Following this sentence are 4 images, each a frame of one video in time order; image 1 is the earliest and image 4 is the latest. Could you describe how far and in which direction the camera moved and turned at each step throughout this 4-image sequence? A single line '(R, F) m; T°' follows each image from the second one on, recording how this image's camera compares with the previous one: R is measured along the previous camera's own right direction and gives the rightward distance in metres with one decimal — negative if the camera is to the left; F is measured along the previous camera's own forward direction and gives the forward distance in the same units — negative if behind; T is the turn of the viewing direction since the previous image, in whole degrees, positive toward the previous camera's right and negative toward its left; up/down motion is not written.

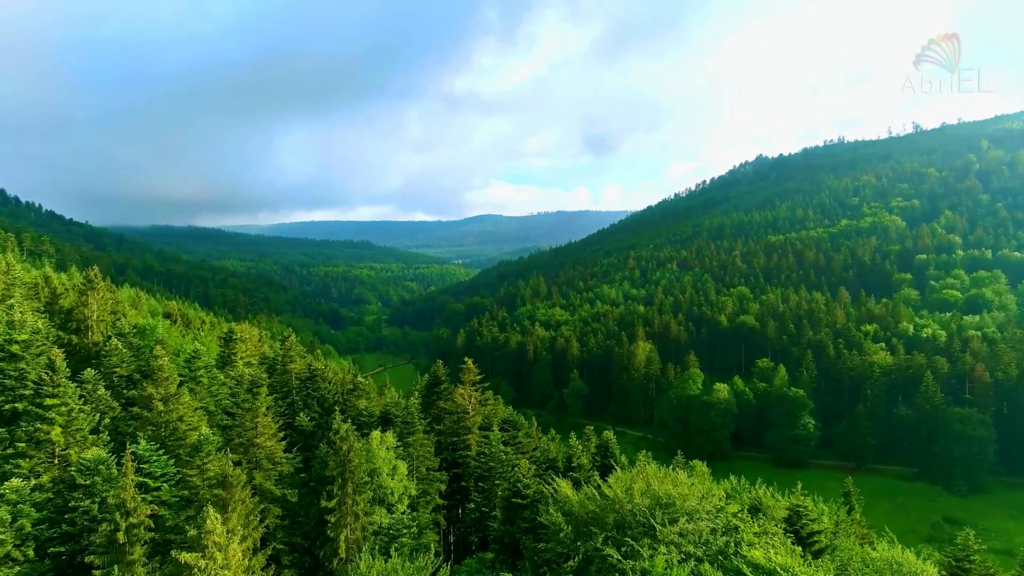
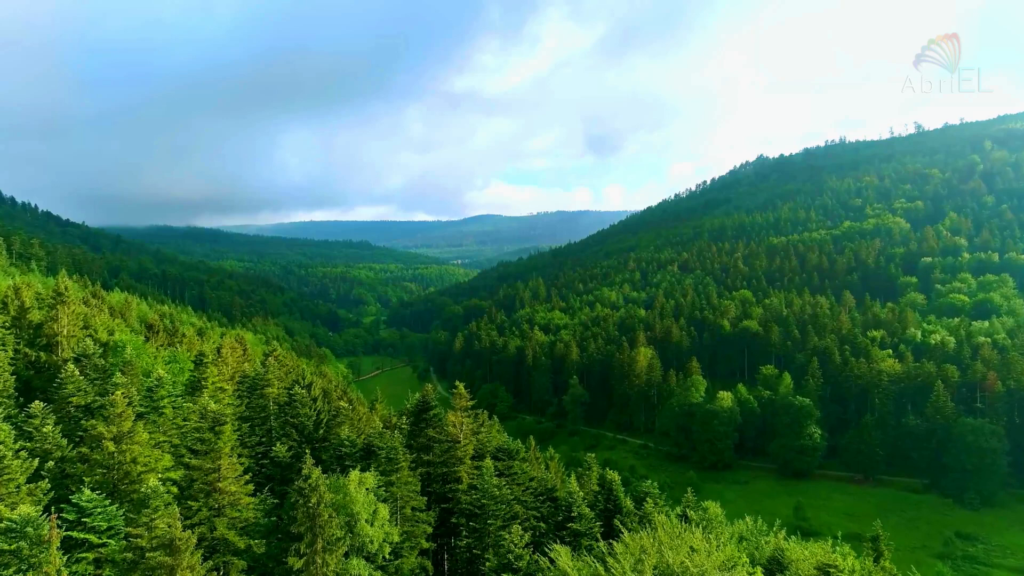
(+0.2, +2.1) m; 0°
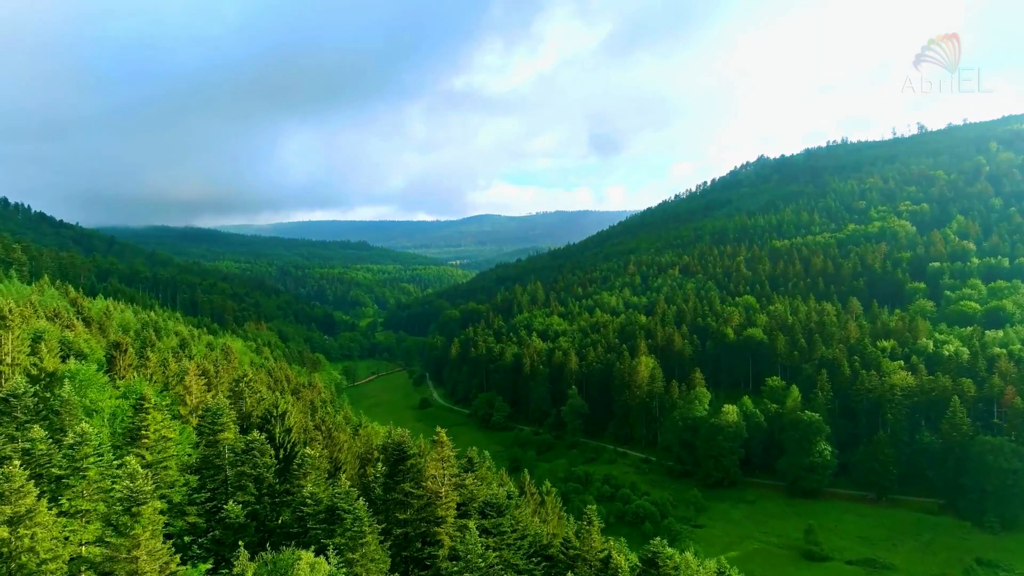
(+0.4, +3.3) m; 0°
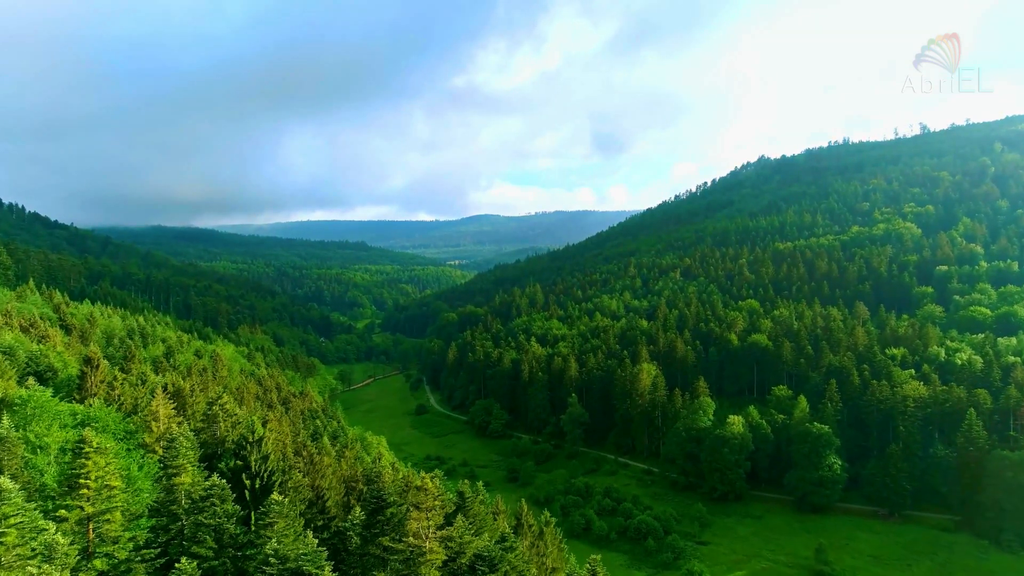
(+0.2, +2.7) m; 0°
